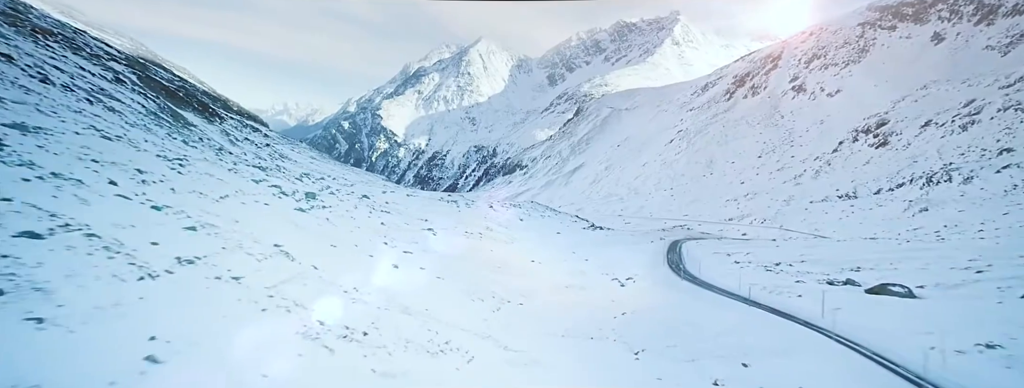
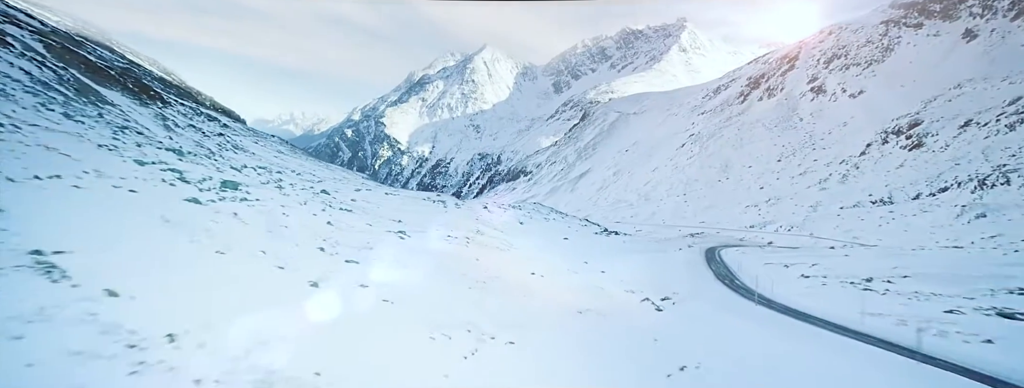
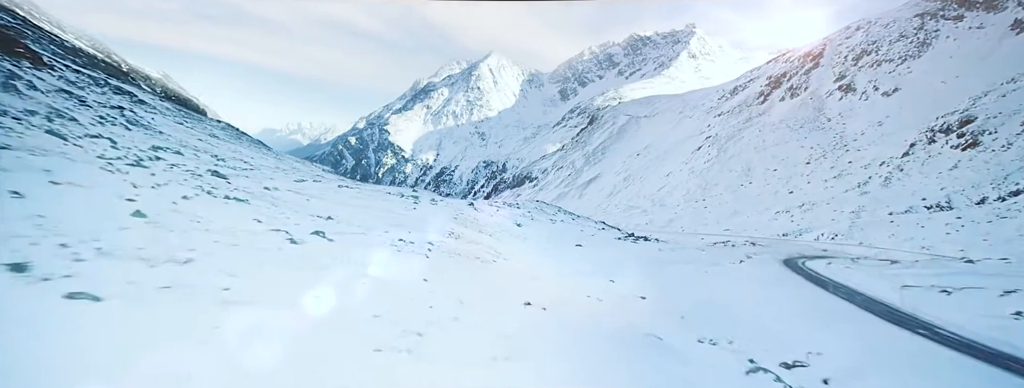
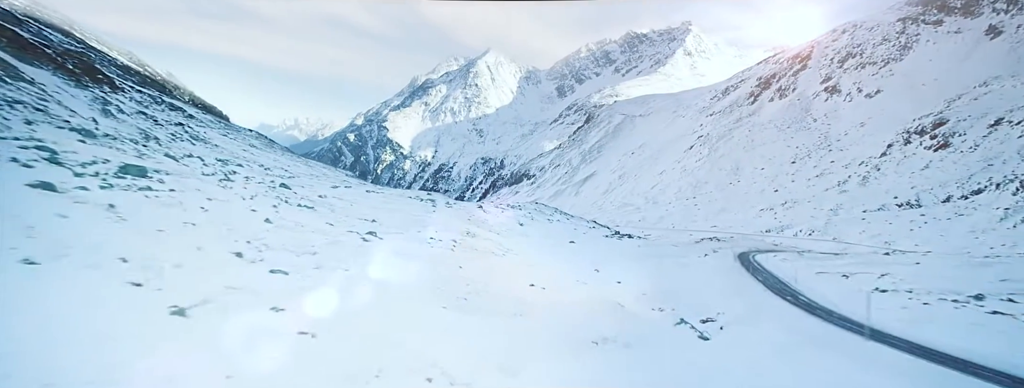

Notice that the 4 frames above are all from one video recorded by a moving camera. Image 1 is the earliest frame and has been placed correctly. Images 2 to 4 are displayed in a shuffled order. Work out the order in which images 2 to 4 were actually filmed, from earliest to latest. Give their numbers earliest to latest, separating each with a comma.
2, 4, 3
